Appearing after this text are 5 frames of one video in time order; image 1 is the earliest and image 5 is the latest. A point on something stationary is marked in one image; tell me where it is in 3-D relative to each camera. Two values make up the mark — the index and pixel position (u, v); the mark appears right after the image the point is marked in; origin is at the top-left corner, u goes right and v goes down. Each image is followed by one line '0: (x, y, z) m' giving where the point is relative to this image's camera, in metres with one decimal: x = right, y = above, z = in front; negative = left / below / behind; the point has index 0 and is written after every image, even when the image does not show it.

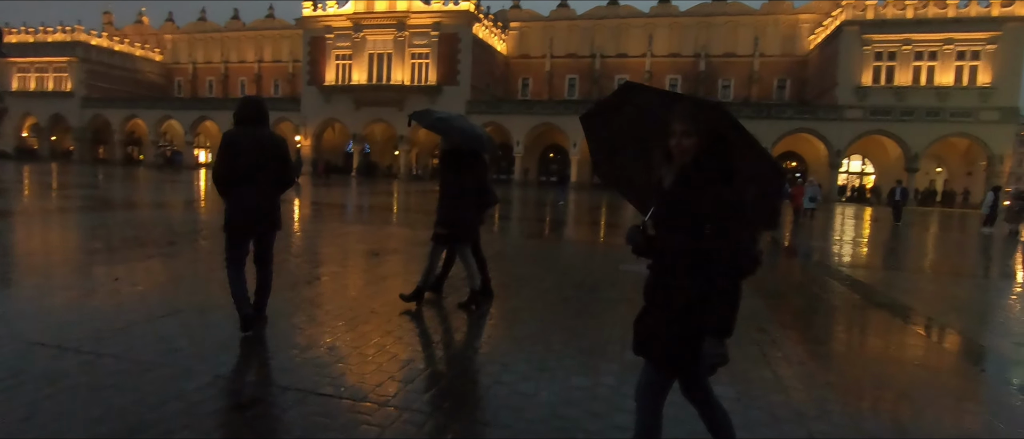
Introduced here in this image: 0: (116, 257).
0: (-5.4, -0.5, +7.6) m
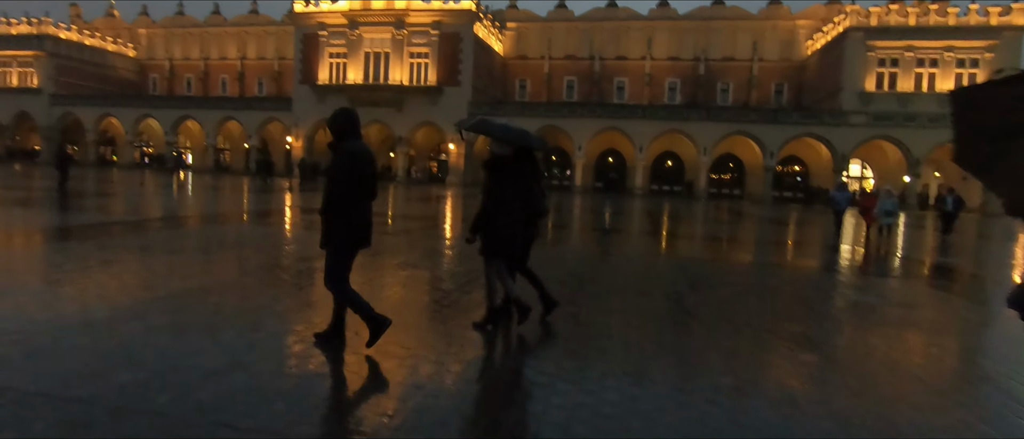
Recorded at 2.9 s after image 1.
0: (-4.4, -0.7, +6.8) m
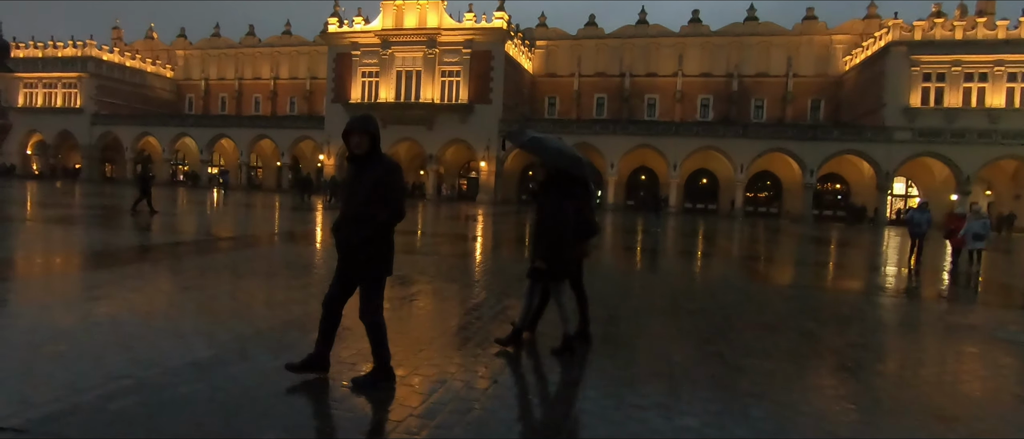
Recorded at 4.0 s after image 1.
0: (-3.7, -0.9, +6.7) m
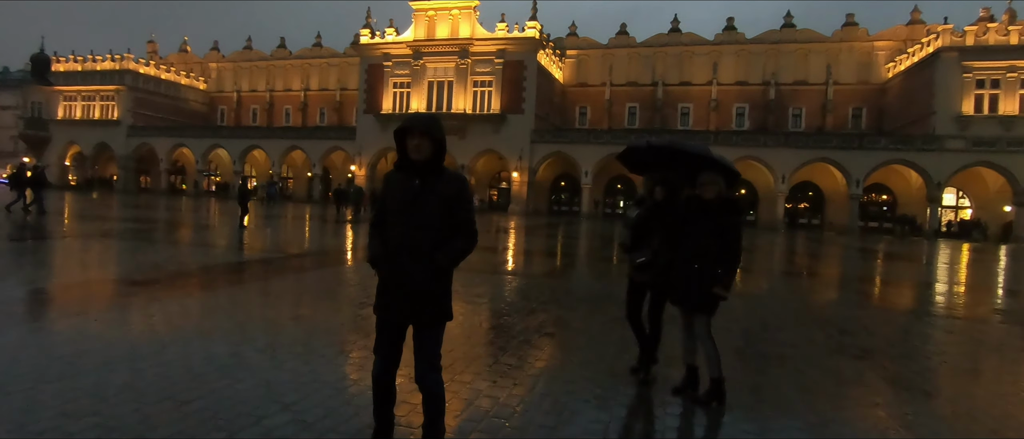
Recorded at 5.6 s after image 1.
0: (-2.9, -1.1, +6.5) m
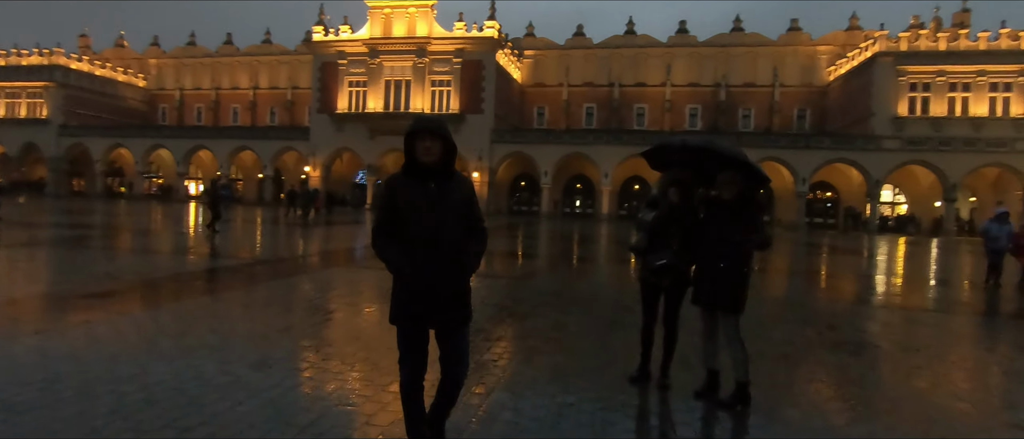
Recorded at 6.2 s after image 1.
0: (-3.1, -1.1, +6.1) m
